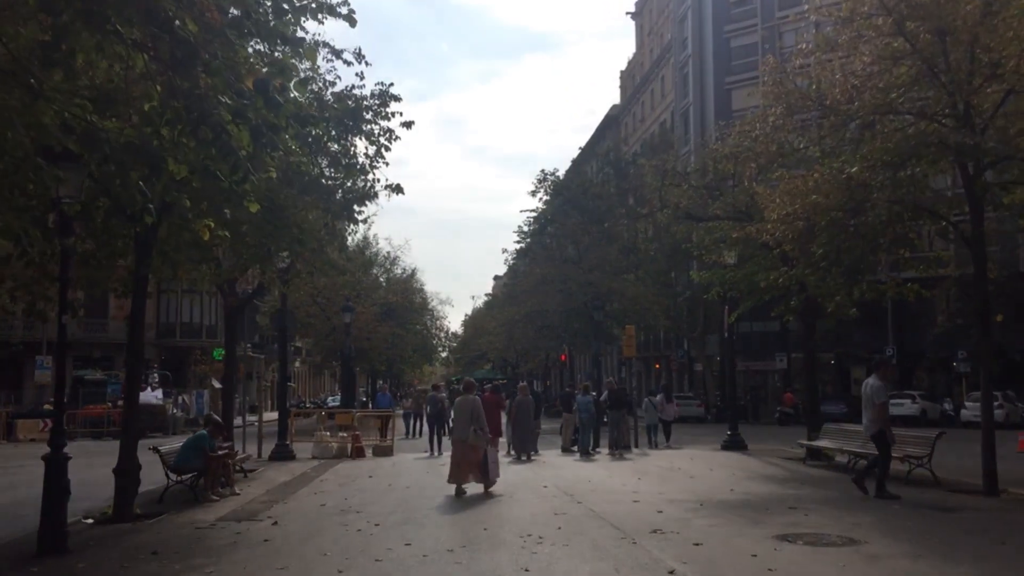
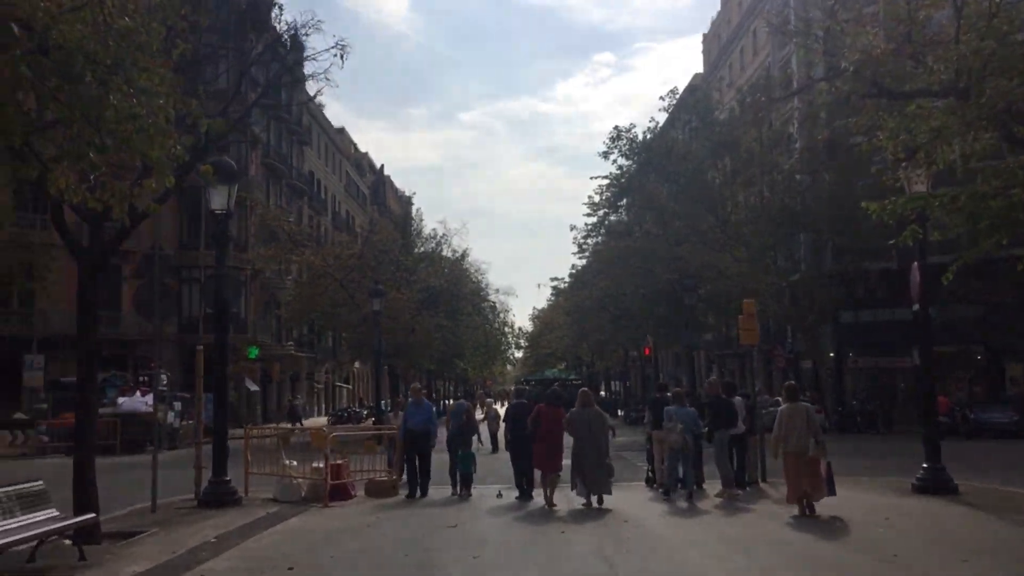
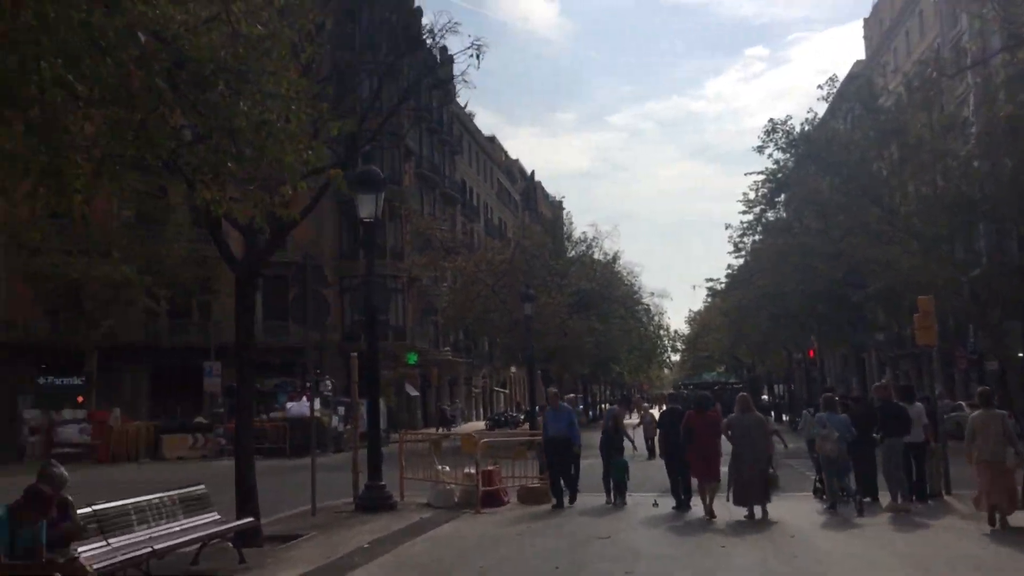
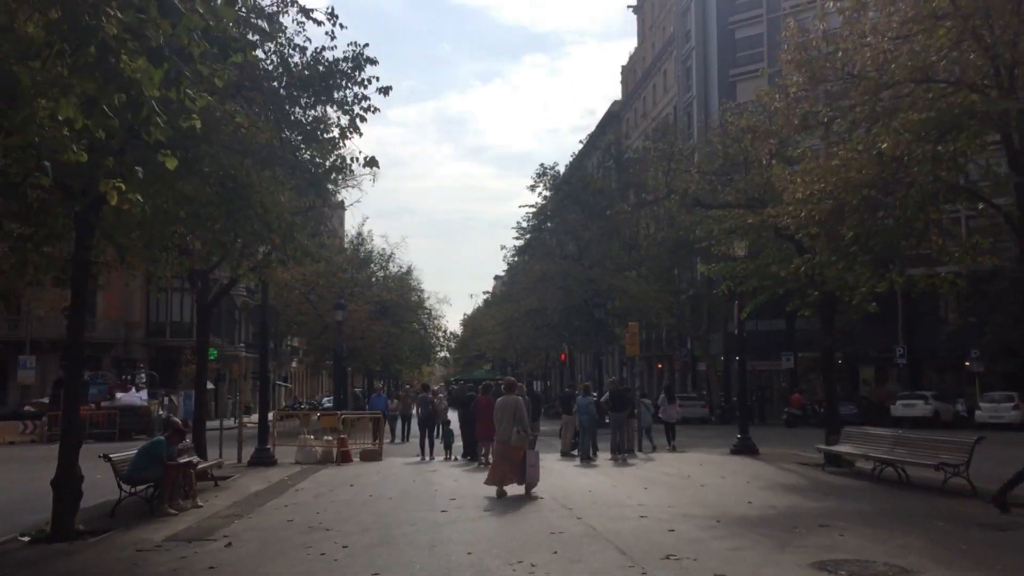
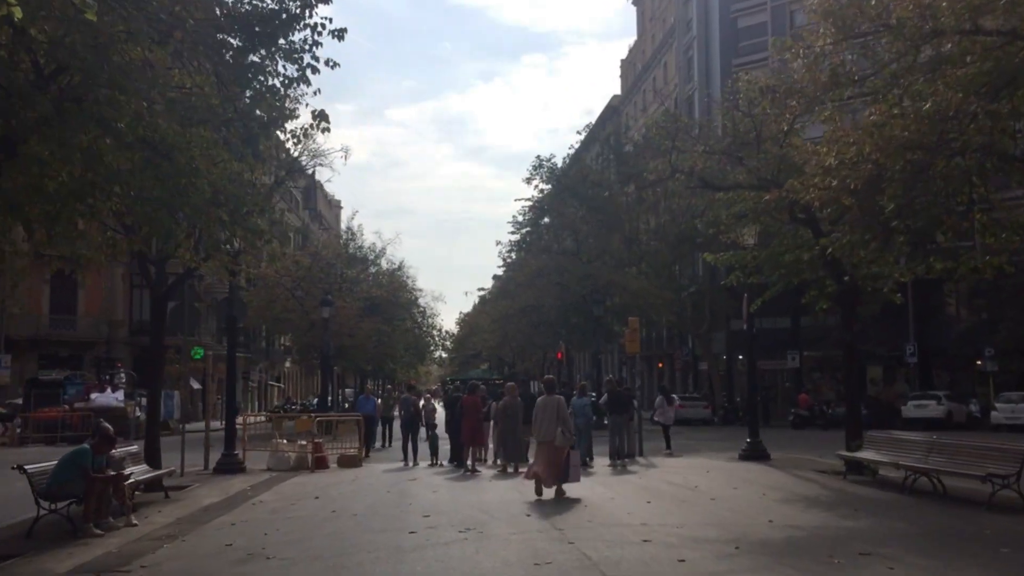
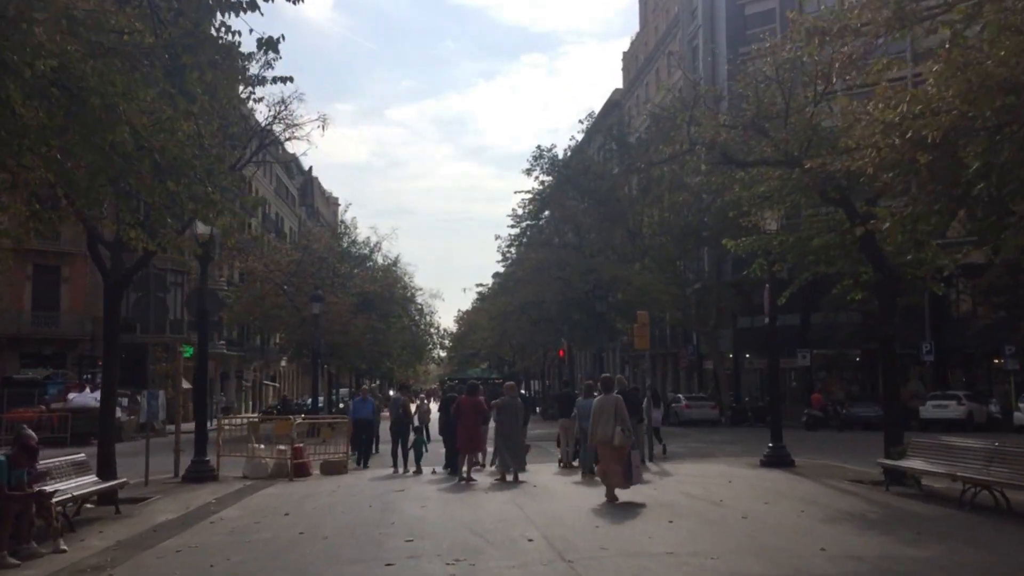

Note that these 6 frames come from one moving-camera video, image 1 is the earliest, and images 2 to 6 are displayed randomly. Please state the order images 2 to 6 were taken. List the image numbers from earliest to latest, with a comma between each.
4, 5, 6, 2, 3
